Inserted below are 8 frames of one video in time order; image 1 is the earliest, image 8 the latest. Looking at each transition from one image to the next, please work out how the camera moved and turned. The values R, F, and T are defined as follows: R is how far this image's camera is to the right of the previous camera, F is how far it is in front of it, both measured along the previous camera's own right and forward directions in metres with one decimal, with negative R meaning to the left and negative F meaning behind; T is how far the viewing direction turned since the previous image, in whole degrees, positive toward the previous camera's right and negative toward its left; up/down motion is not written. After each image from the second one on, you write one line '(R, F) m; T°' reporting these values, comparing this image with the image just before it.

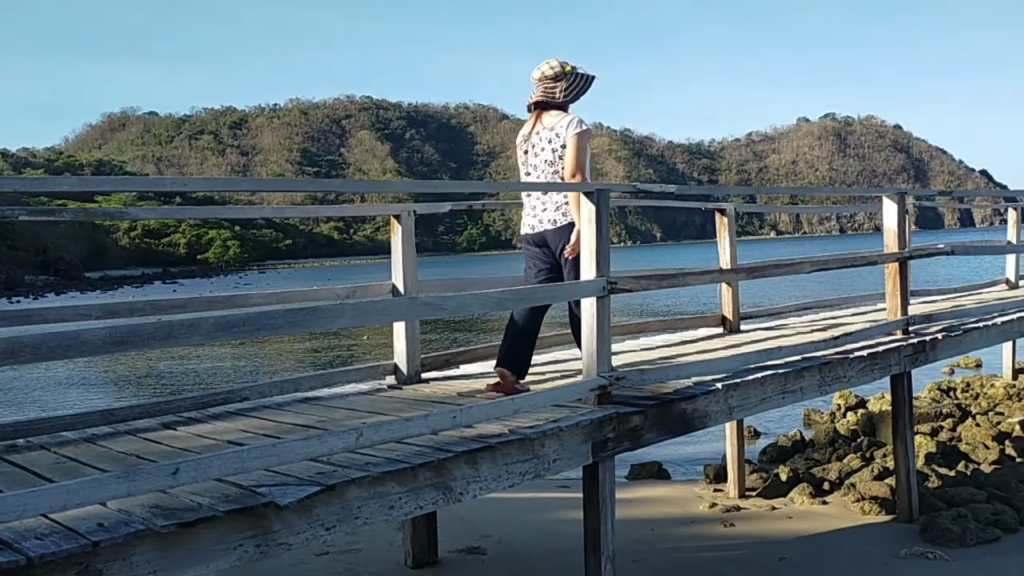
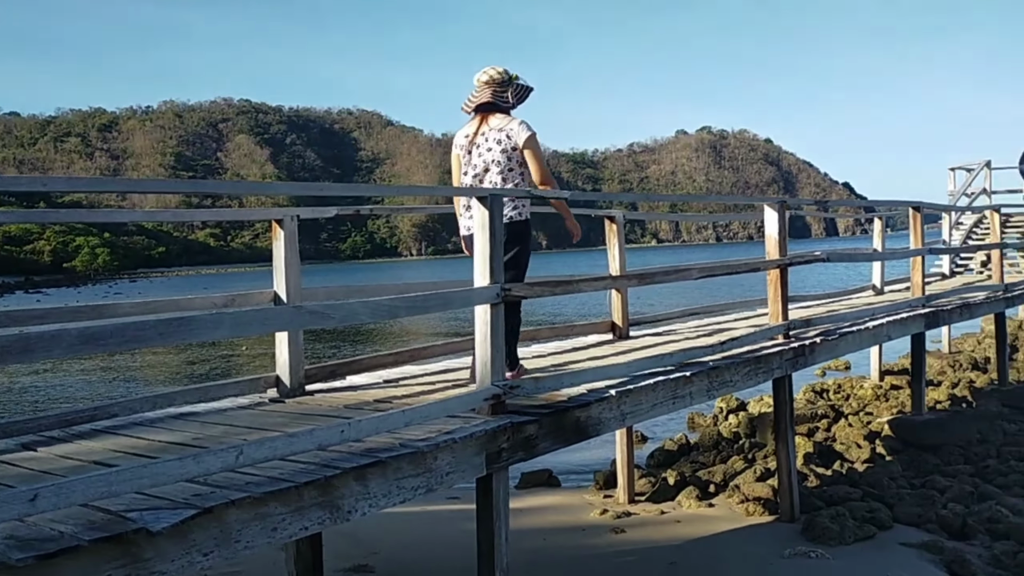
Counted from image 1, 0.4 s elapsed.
(0.0, +0.1) m; +7°
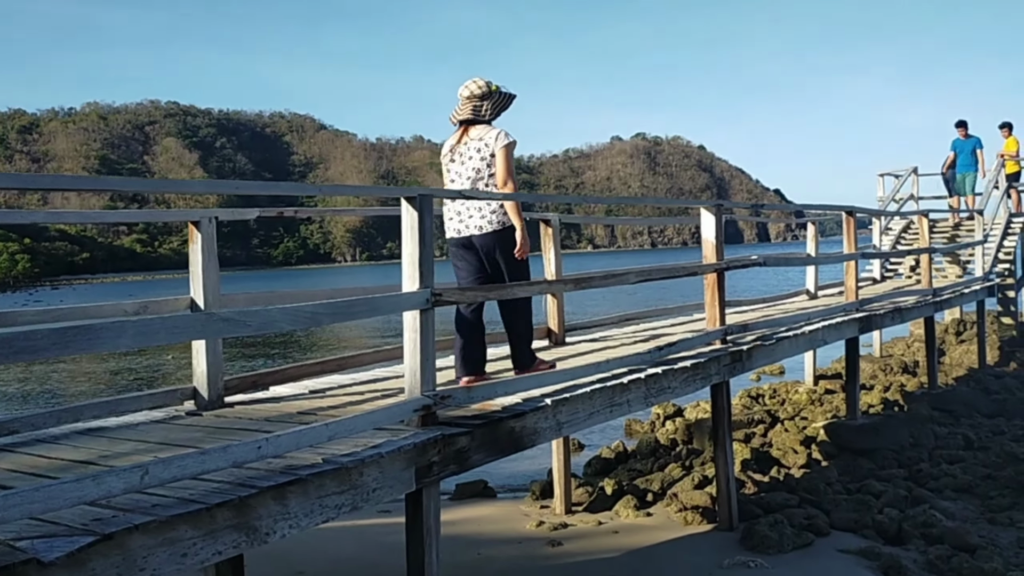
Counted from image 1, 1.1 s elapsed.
(0.0, +0.2) m; +4°
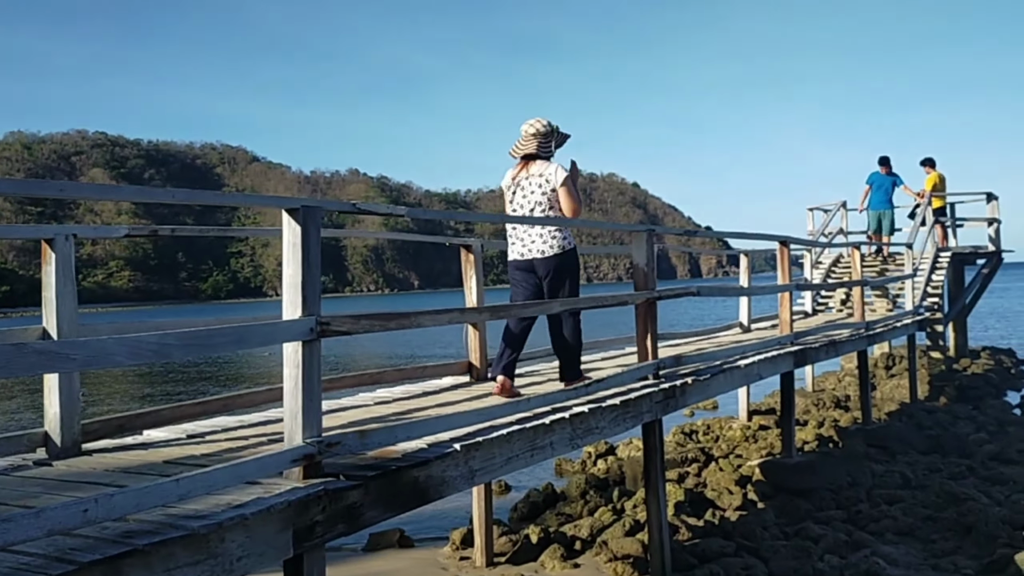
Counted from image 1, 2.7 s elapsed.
(+0.1, +0.4) m; +4°
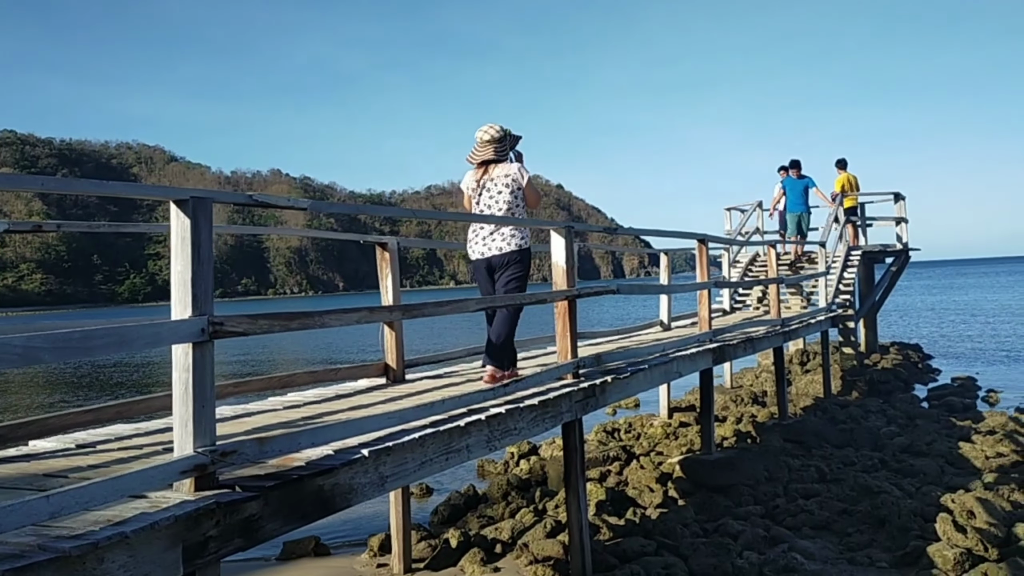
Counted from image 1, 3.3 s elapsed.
(+0.1, +0.1) m; +5°
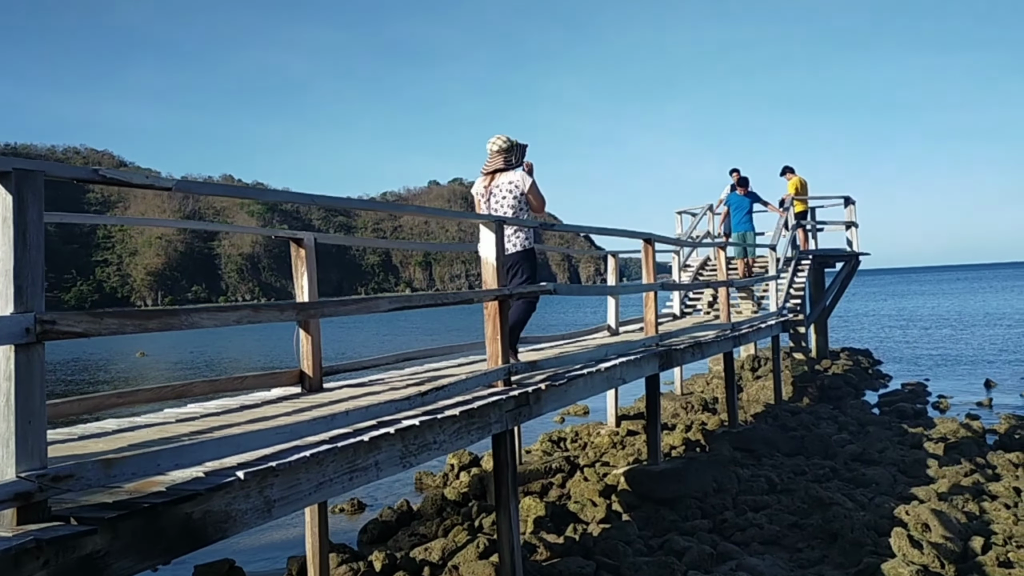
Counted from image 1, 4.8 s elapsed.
(+0.1, +0.4) m; +3°
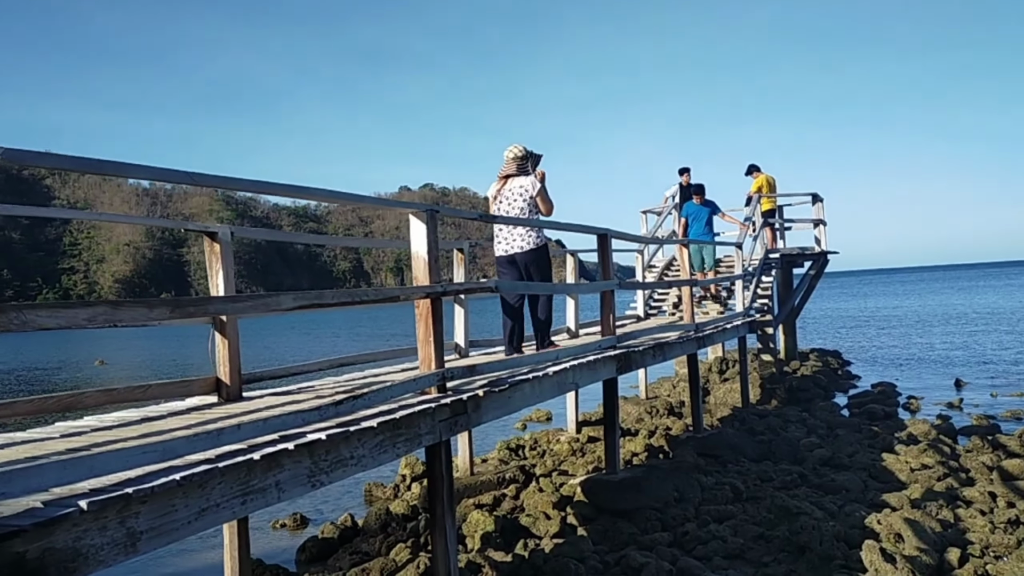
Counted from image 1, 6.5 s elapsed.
(+0.2, +0.4) m; +2°
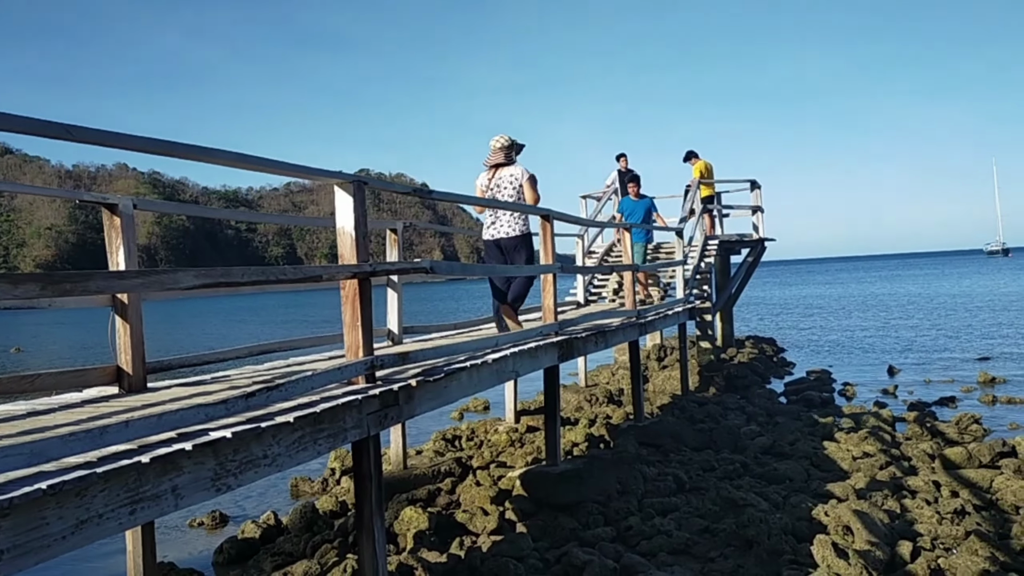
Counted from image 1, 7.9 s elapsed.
(0.0, +0.3) m; +4°
